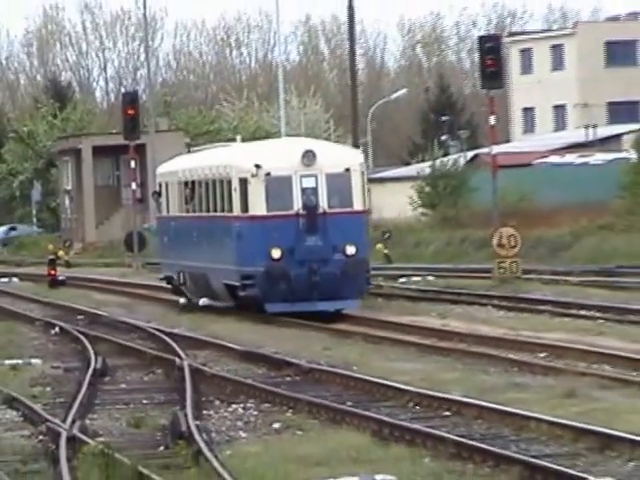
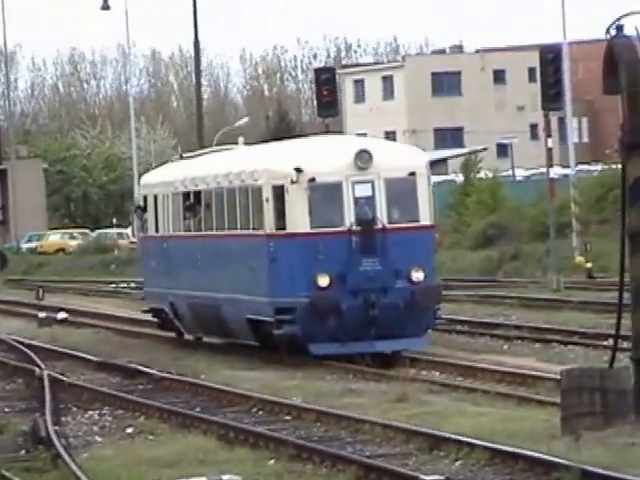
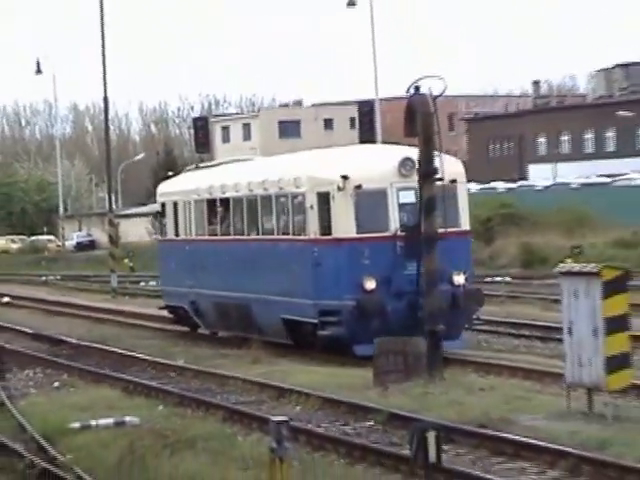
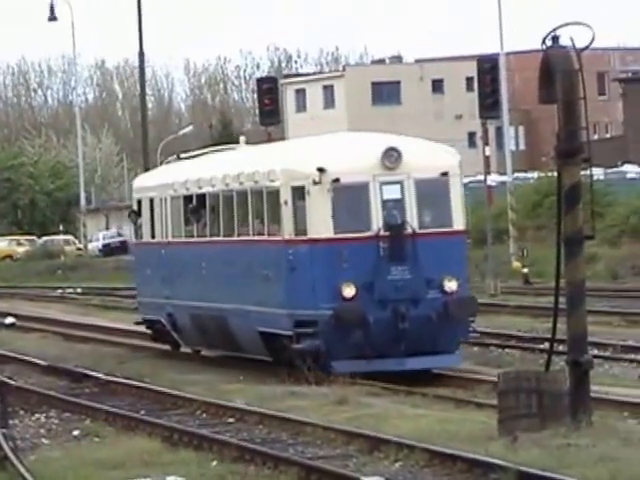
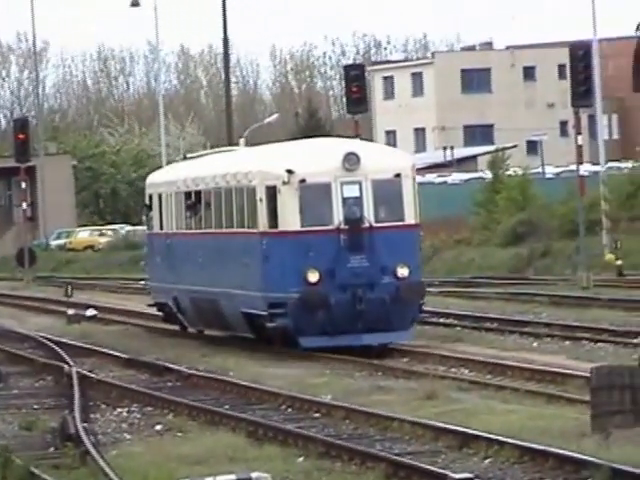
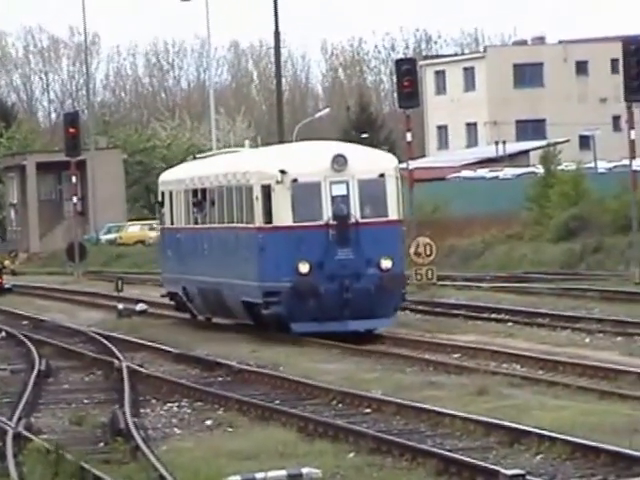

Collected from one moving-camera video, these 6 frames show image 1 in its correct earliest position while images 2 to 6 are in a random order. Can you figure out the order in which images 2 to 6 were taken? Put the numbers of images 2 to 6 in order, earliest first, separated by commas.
6, 5, 2, 4, 3
